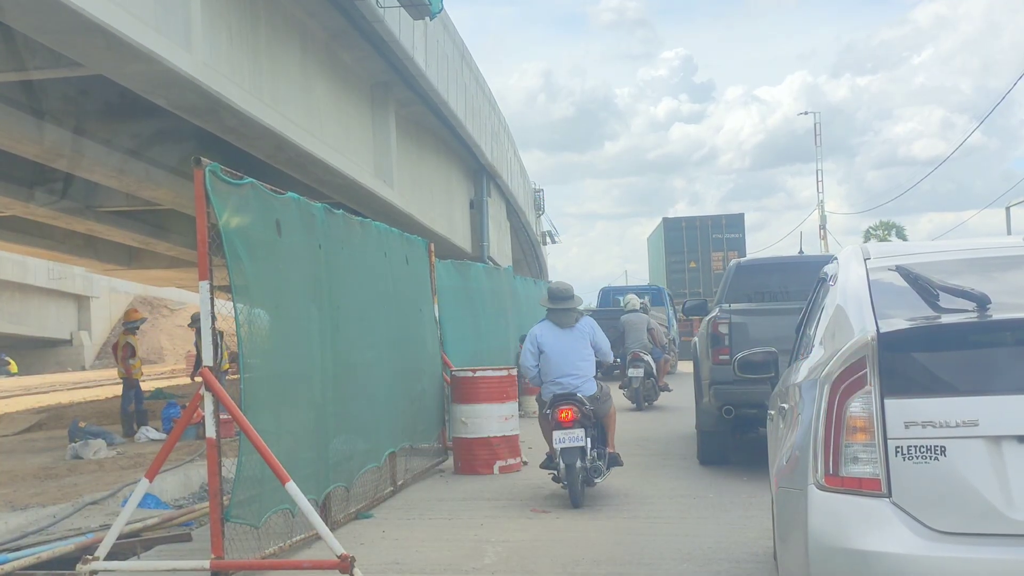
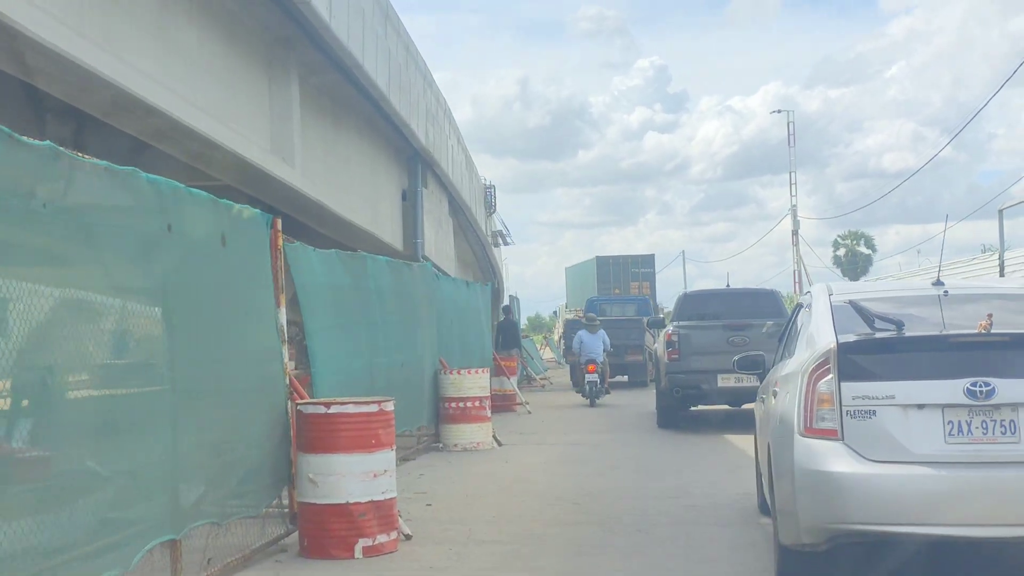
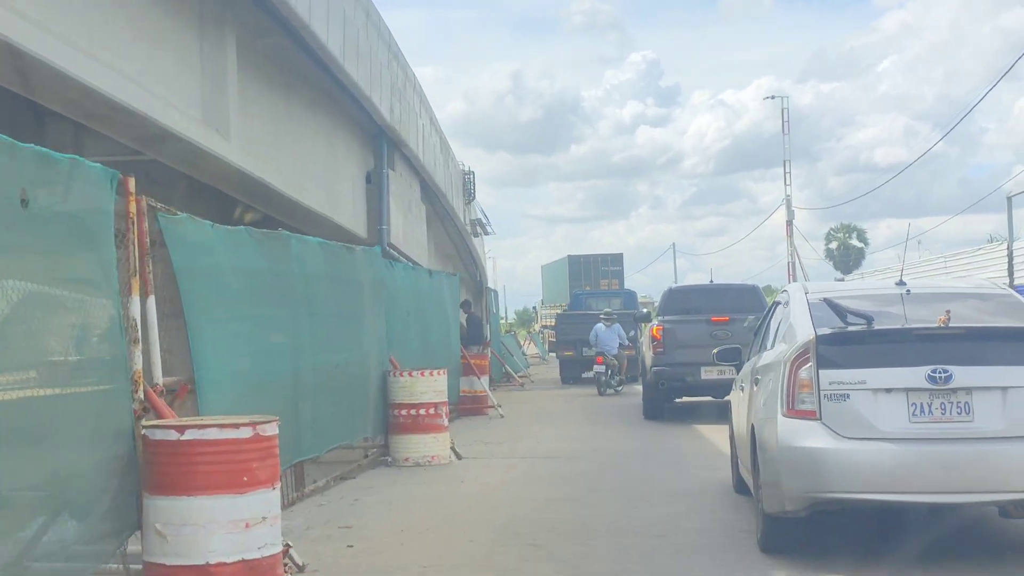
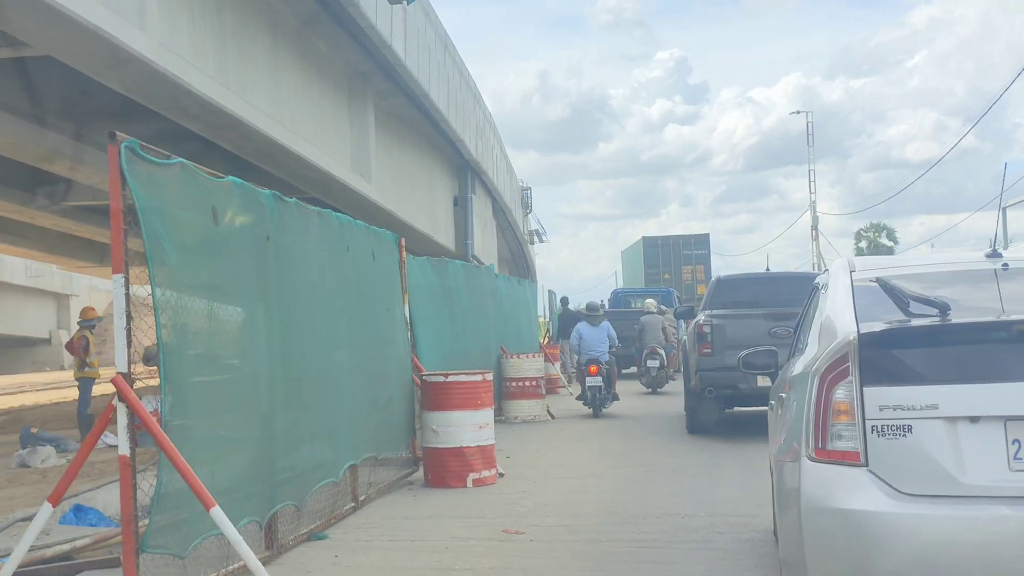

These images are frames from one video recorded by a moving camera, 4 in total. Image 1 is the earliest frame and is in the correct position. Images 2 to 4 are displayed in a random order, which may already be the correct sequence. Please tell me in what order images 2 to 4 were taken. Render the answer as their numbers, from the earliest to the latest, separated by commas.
4, 2, 3
